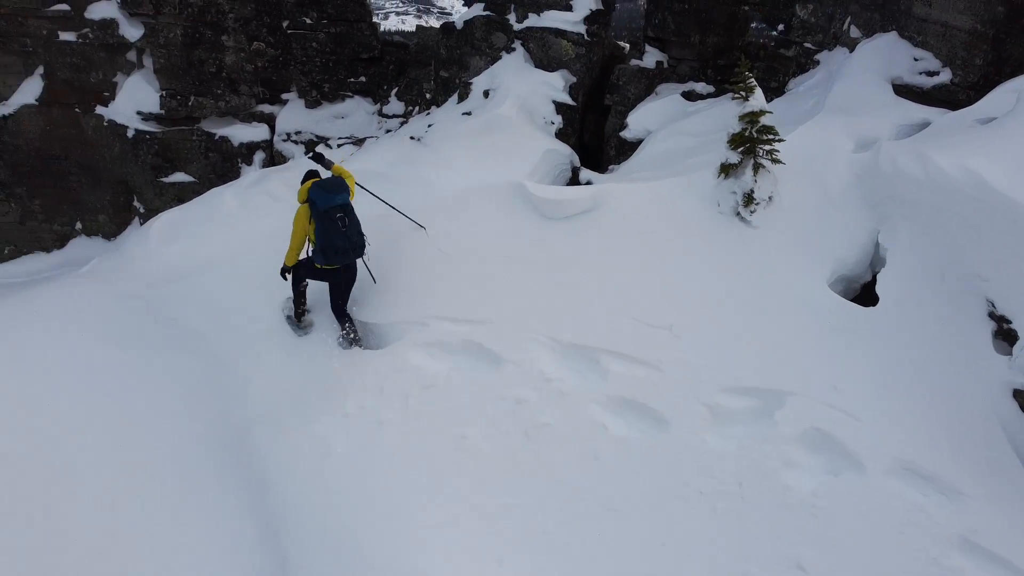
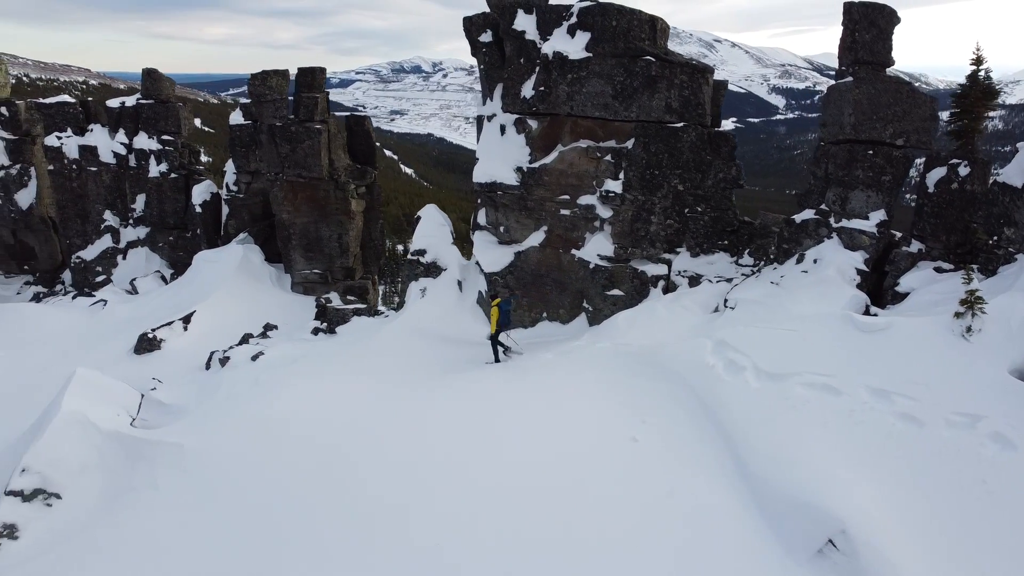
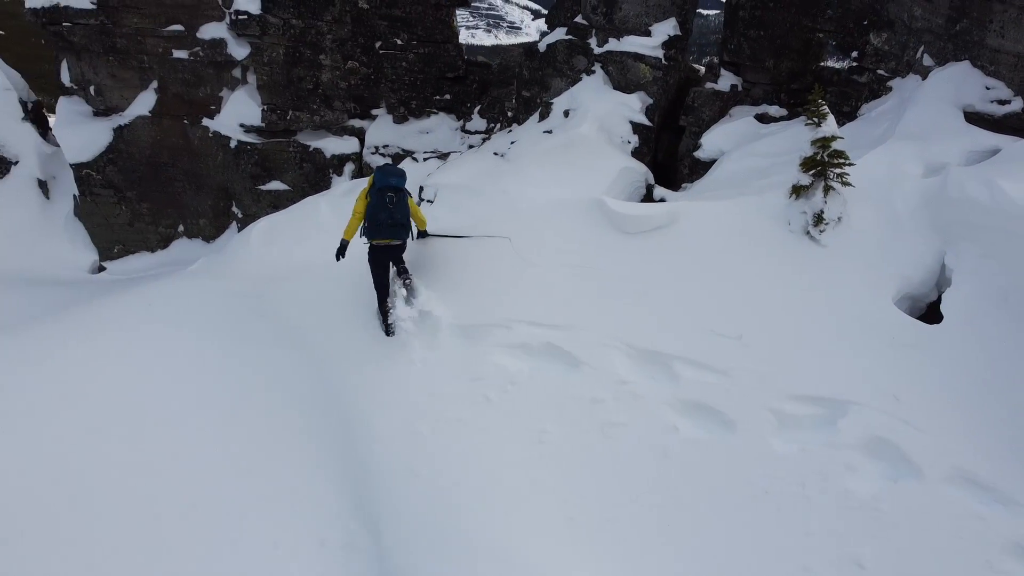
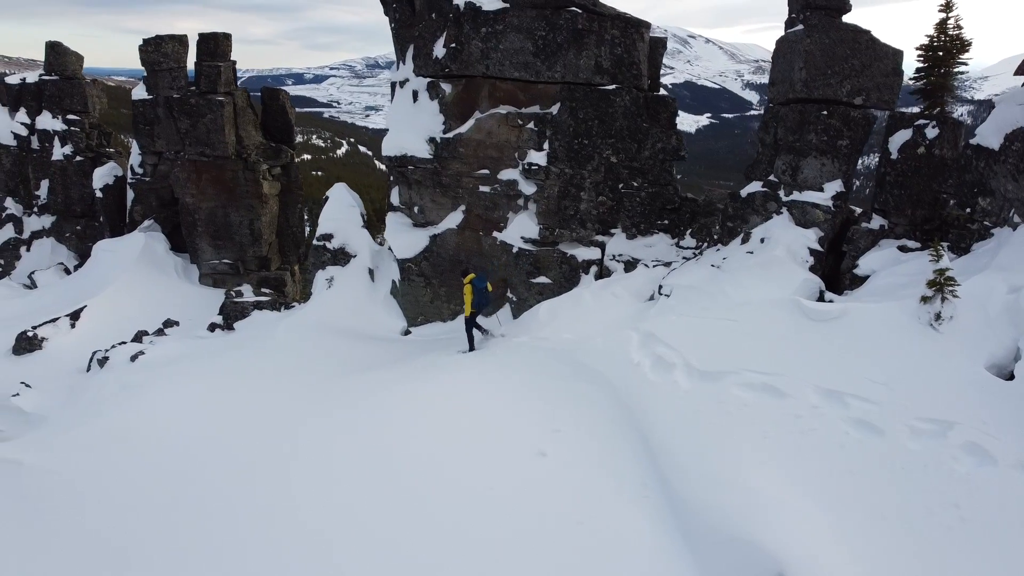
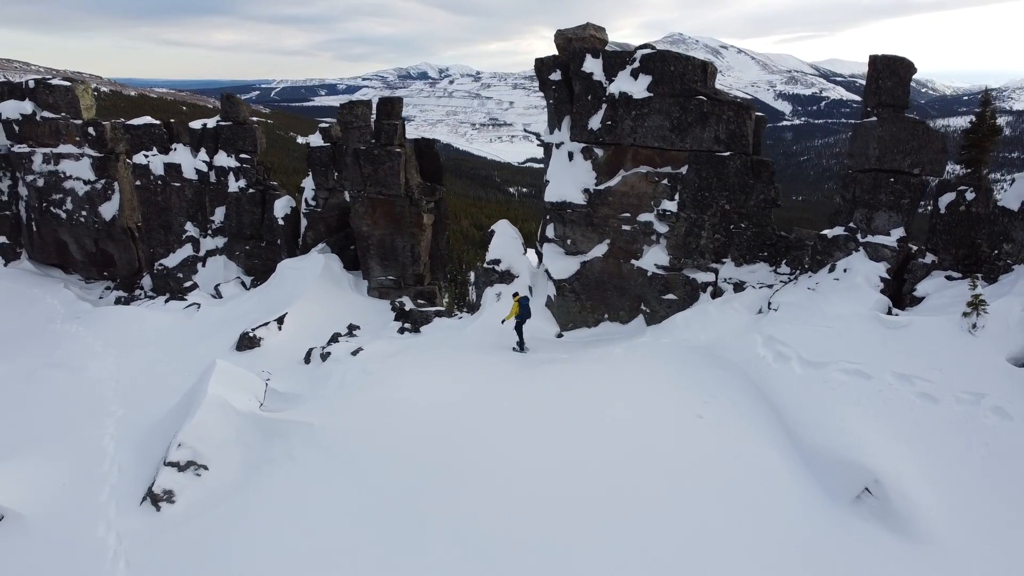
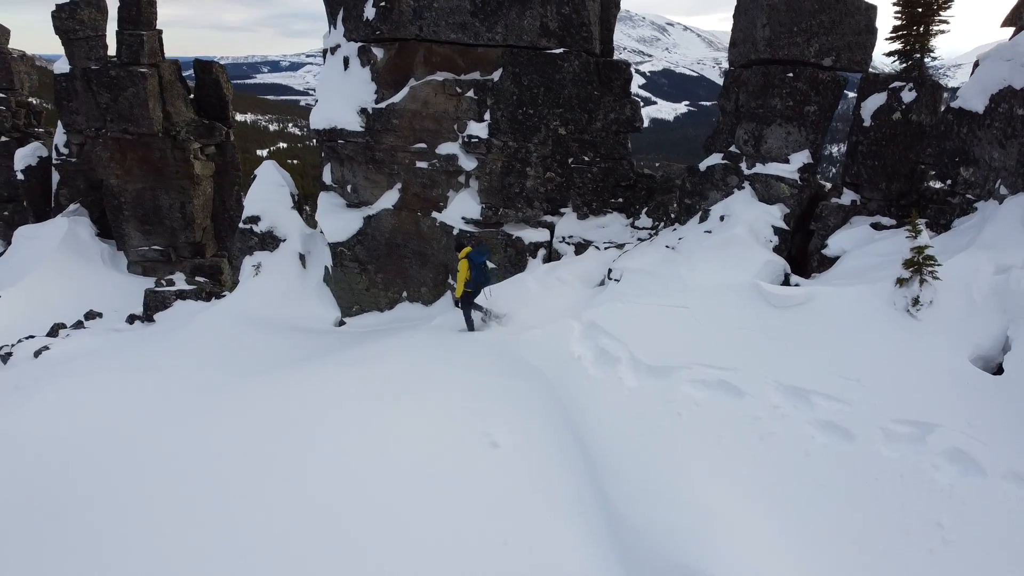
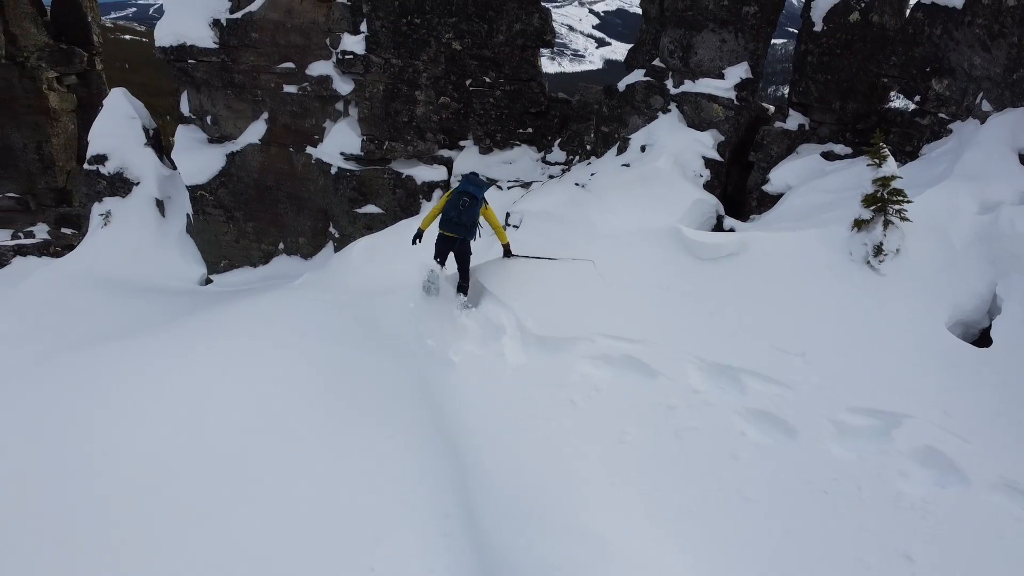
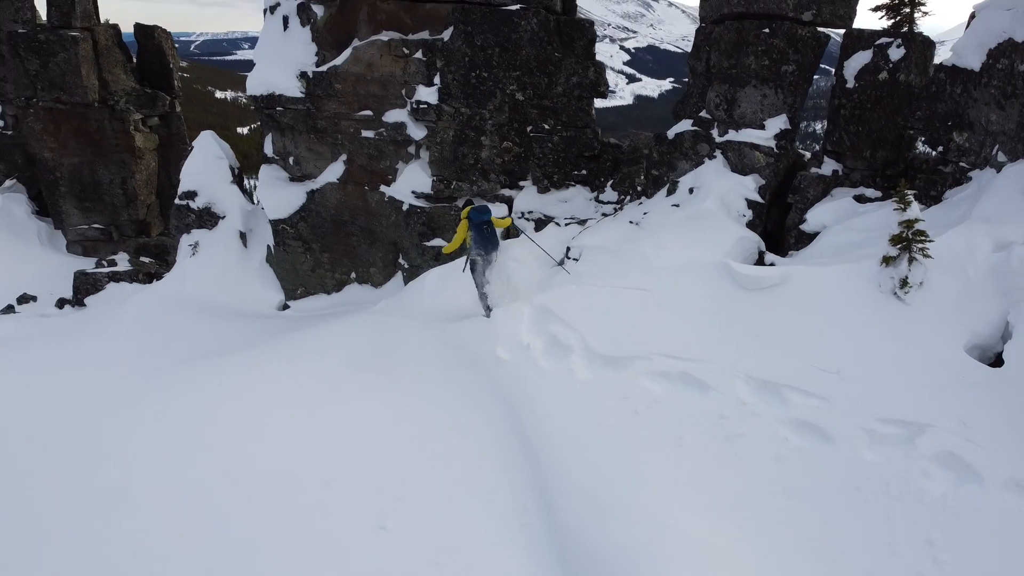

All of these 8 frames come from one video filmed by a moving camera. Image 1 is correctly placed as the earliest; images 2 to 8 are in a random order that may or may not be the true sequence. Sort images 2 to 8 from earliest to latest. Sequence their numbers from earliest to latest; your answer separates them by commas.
3, 7, 8, 6, 4, 2, 5
